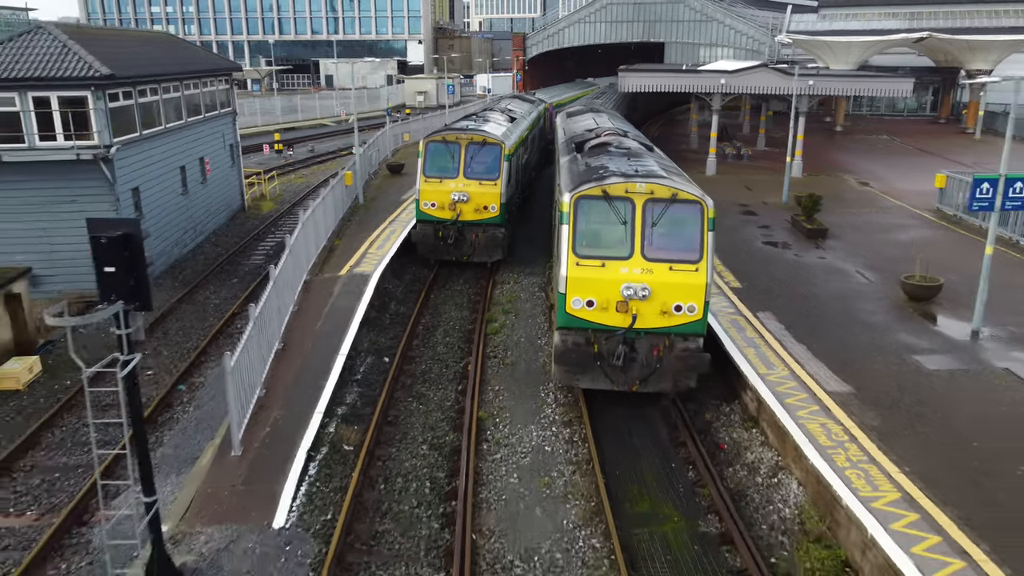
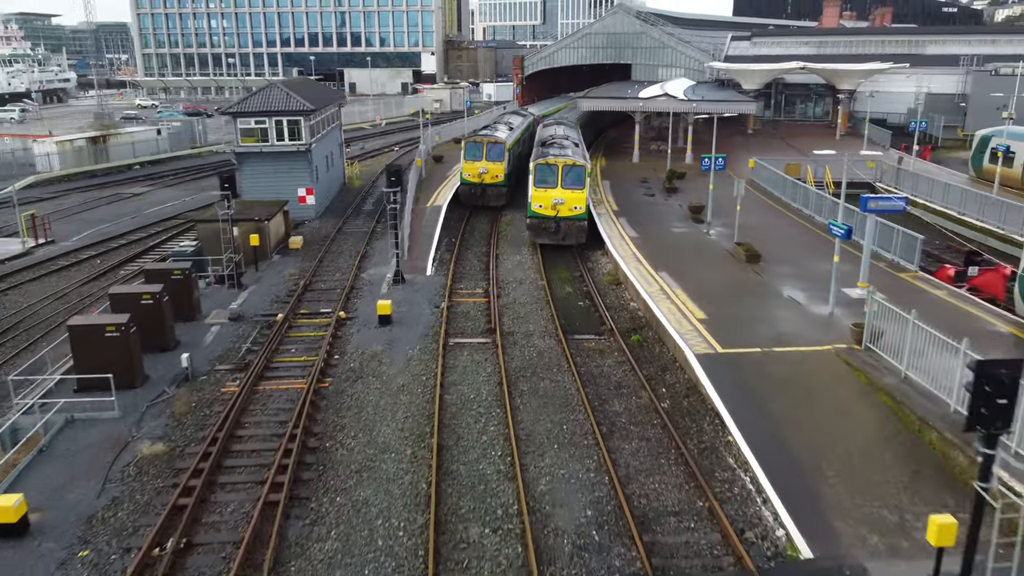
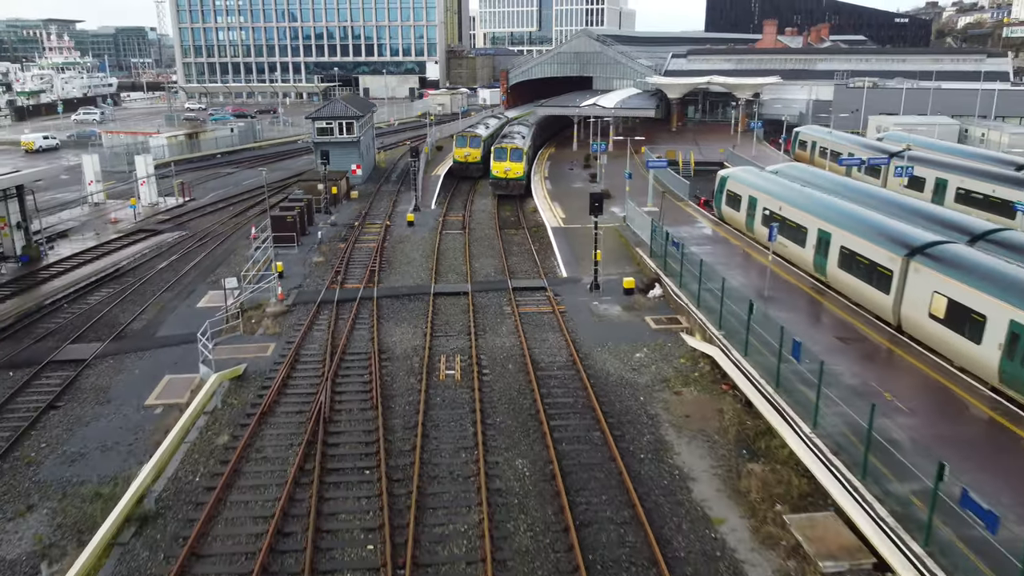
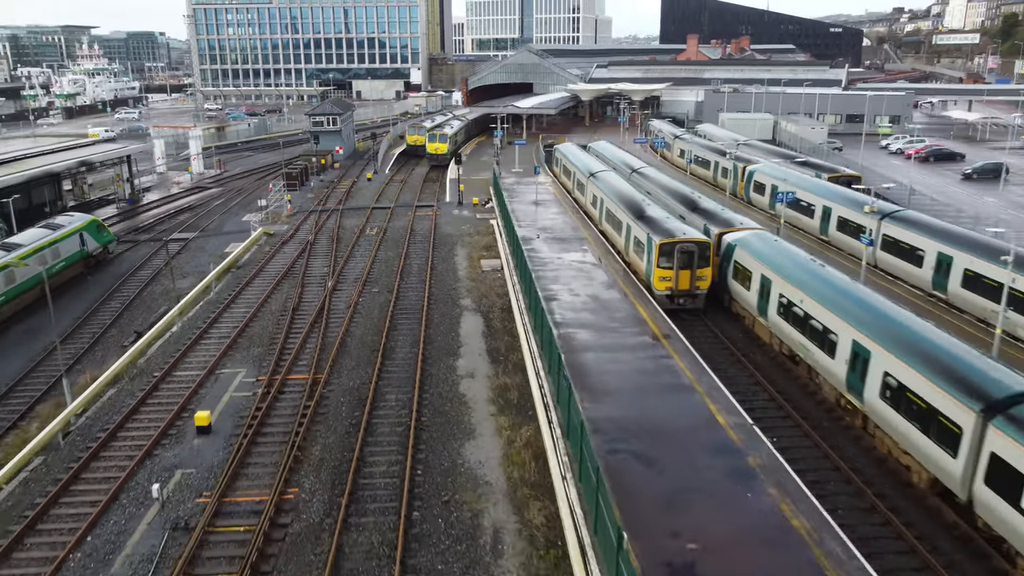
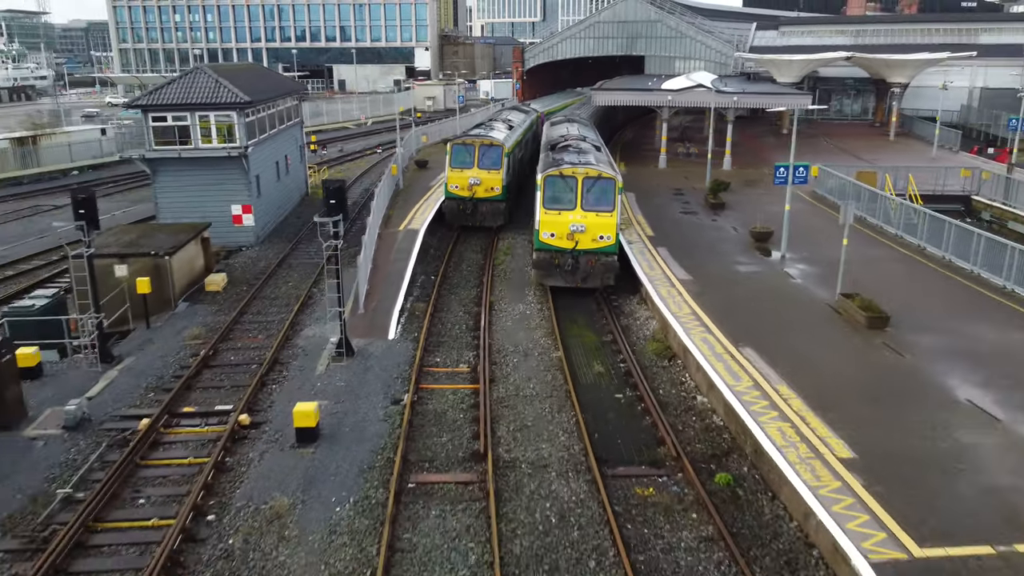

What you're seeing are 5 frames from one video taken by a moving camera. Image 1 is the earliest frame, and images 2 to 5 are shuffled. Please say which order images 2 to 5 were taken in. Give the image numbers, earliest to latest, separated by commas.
5, 2, 3, 4
